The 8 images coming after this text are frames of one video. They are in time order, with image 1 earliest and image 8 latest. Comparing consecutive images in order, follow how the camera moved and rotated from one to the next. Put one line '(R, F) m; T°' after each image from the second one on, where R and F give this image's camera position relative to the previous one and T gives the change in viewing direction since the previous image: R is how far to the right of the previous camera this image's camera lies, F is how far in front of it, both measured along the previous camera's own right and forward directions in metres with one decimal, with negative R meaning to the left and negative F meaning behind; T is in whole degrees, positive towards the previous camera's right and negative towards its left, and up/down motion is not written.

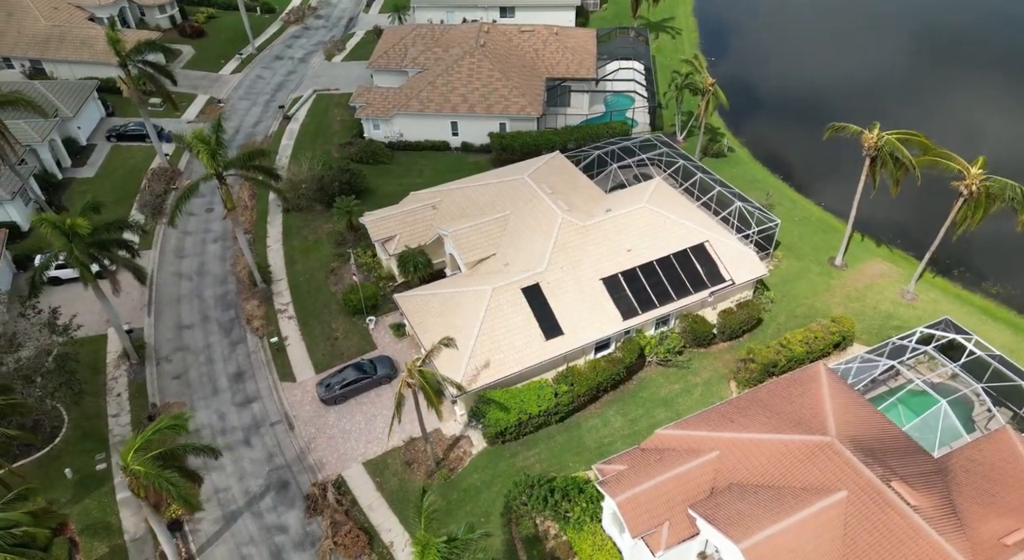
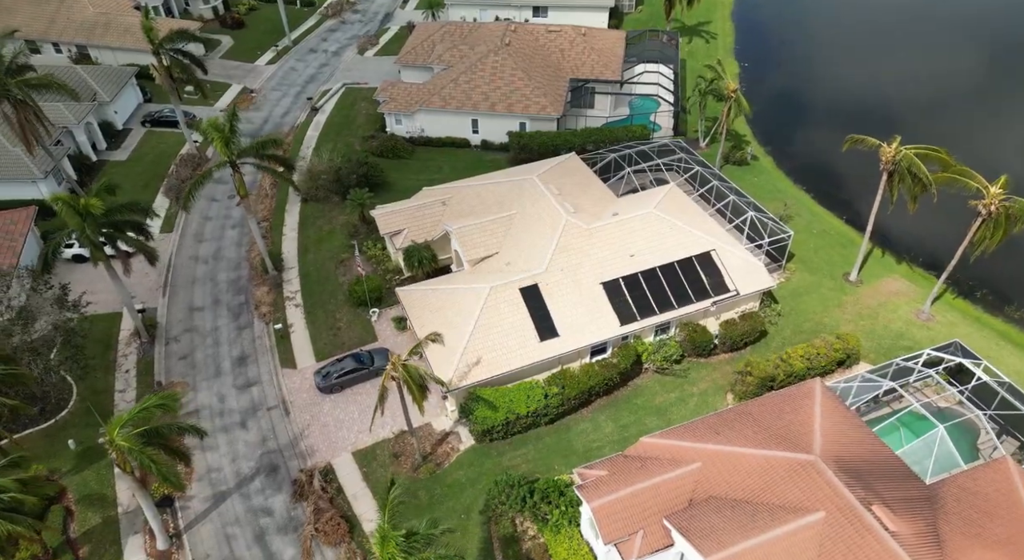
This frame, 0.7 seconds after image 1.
(+1.6, +0.1) m; -3°
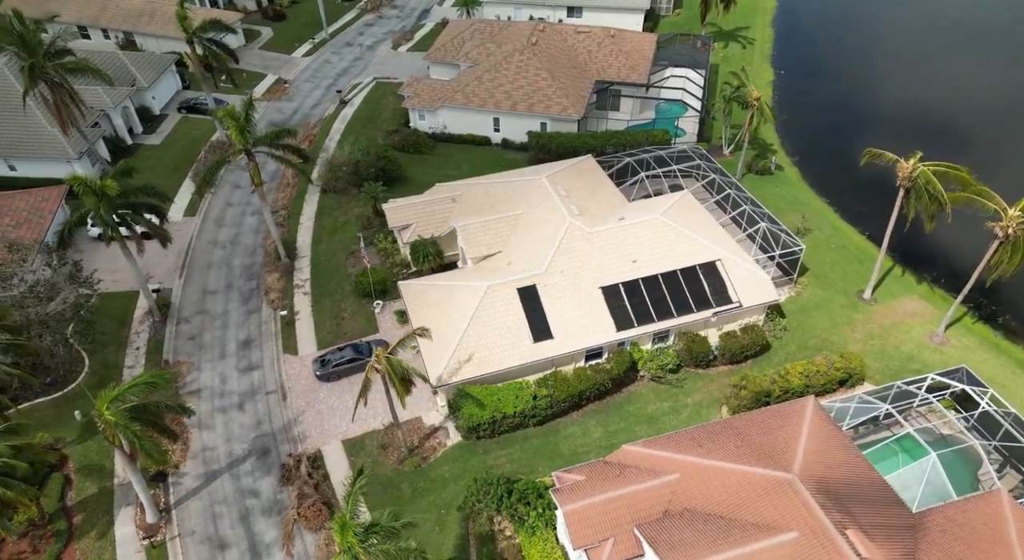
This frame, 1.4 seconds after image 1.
(+1.8, +0.1) m; -3°
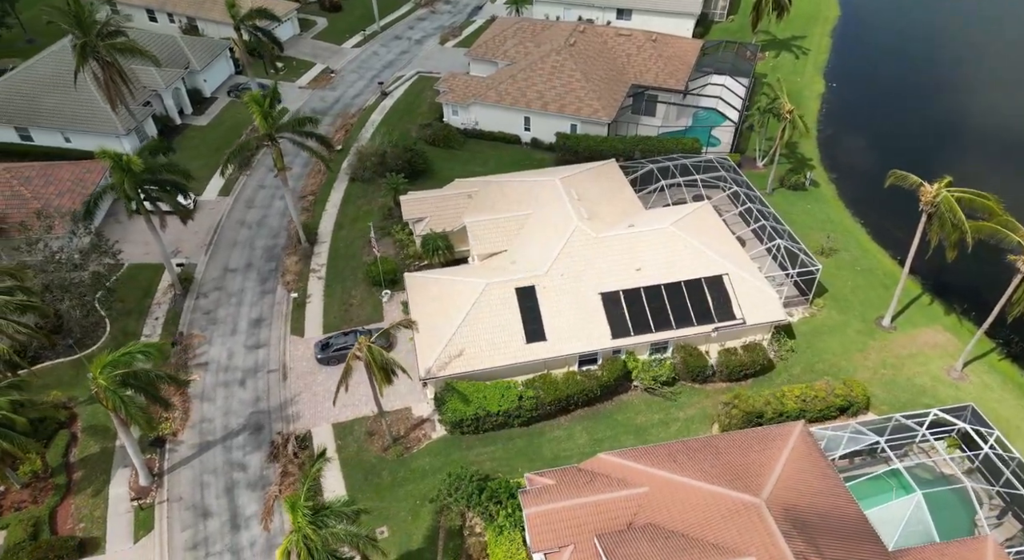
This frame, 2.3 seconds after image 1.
(+2.4, +0.1) m; -4°
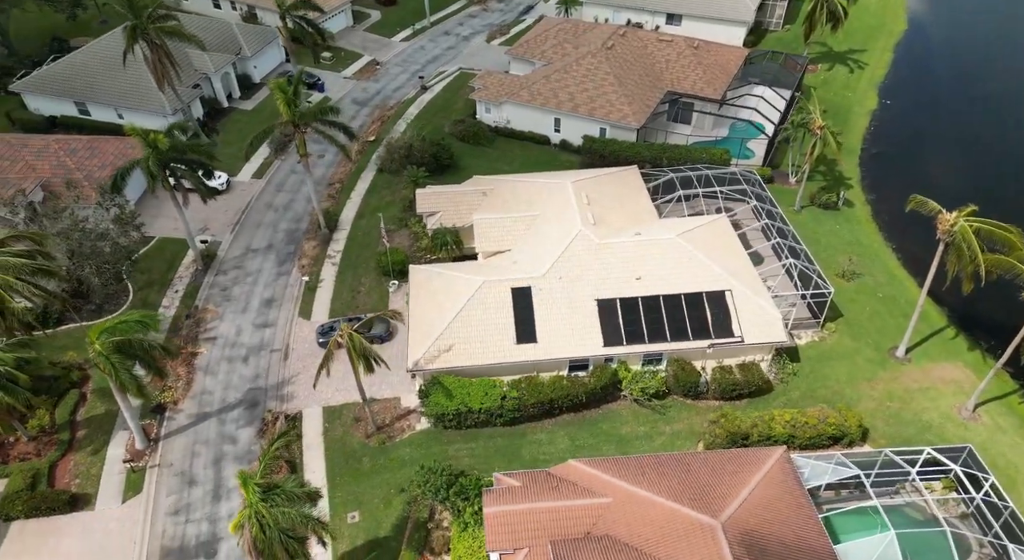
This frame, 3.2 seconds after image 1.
(+2.5, +0.1) m; -4°
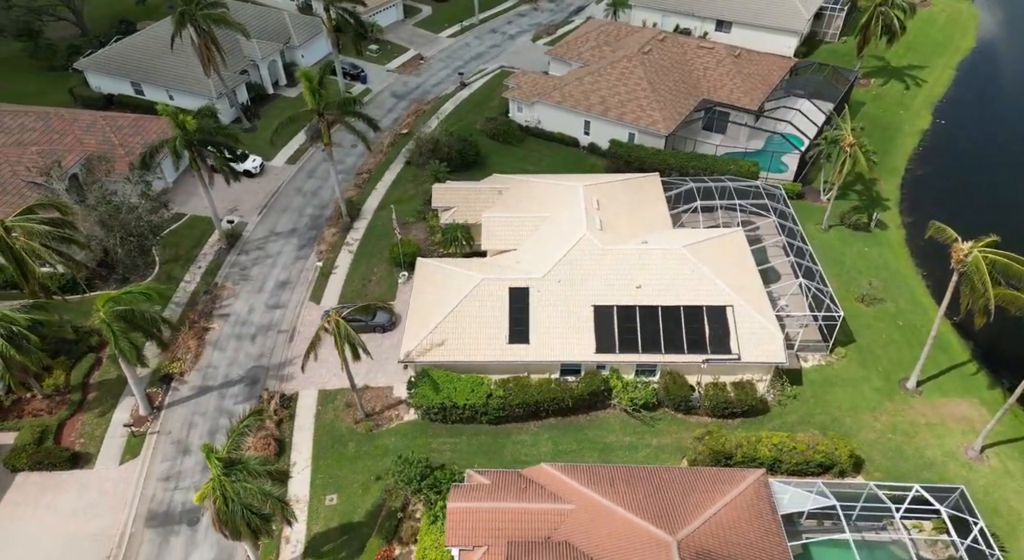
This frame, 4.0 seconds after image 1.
(+2.3, 0.0) m; -4°
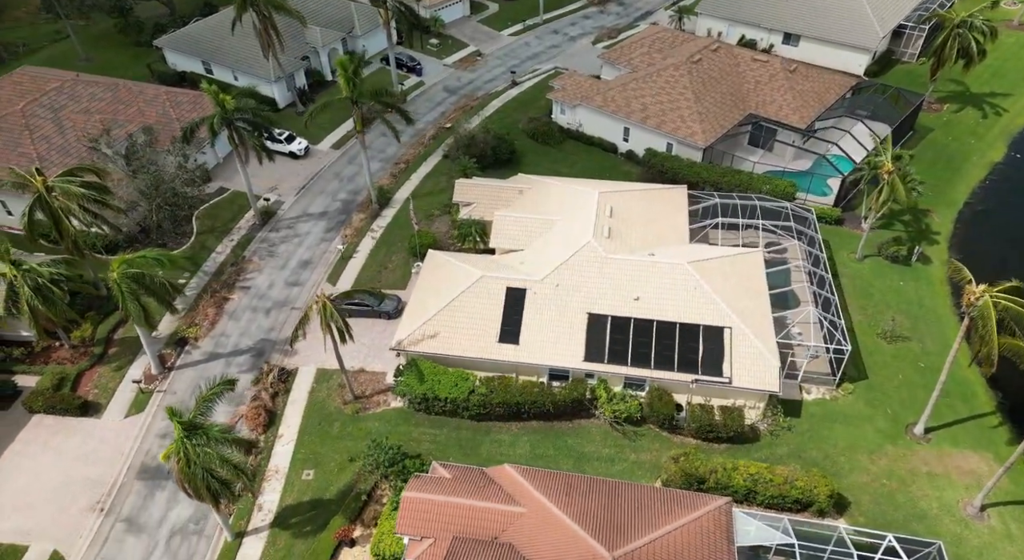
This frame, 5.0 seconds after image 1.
(+3.1, 0.0) m; -5°
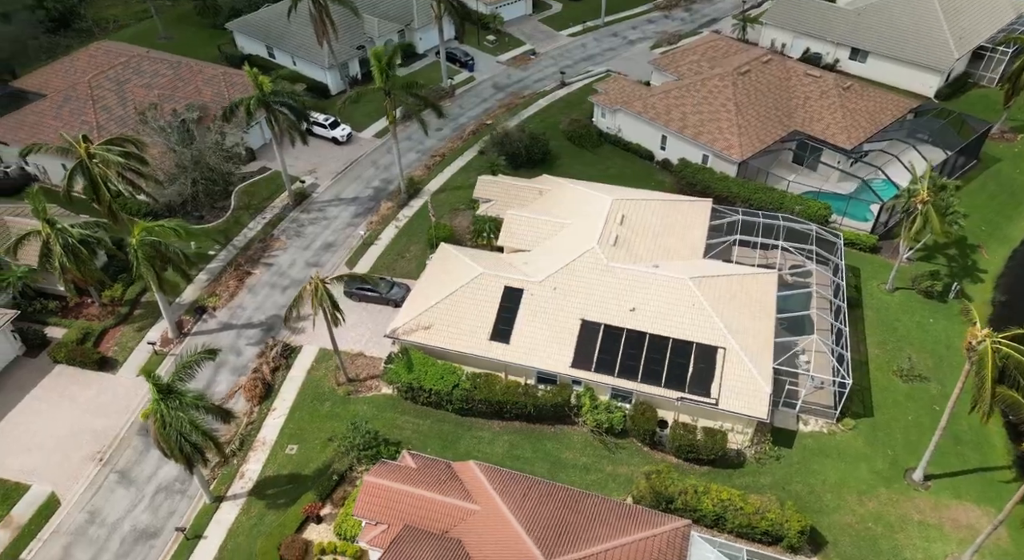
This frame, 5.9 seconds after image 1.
(+2.9, -0.1) m; -5°
